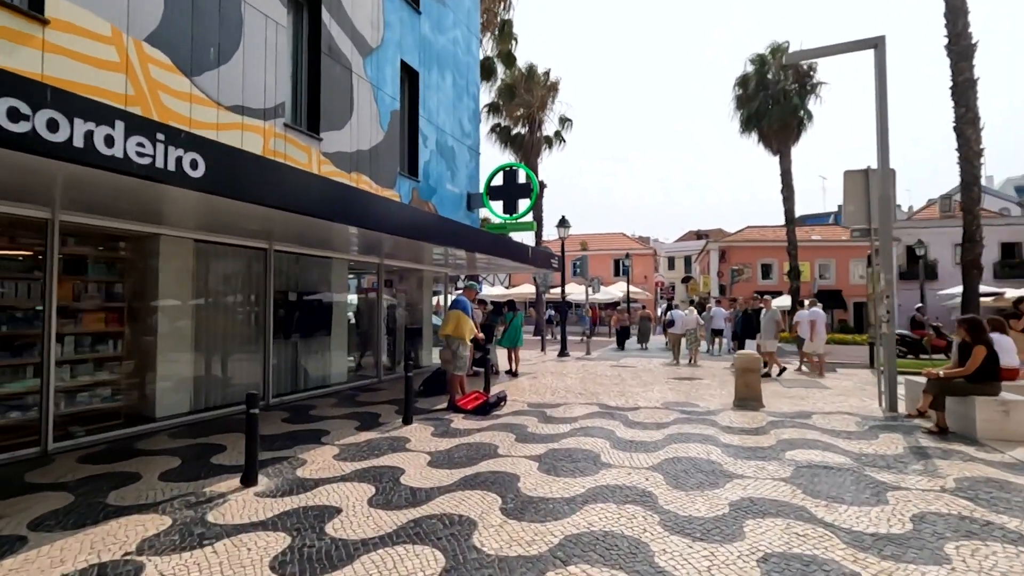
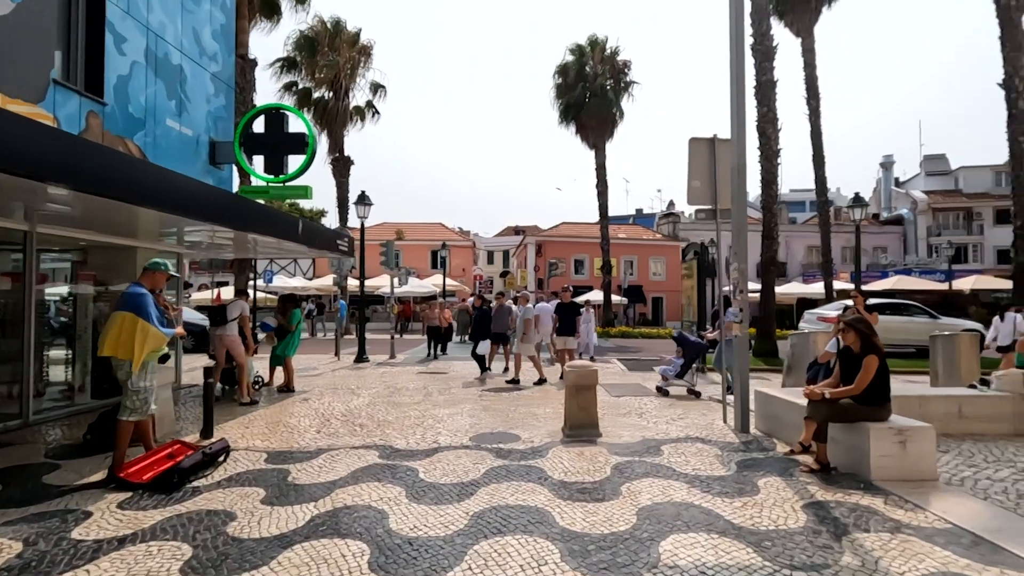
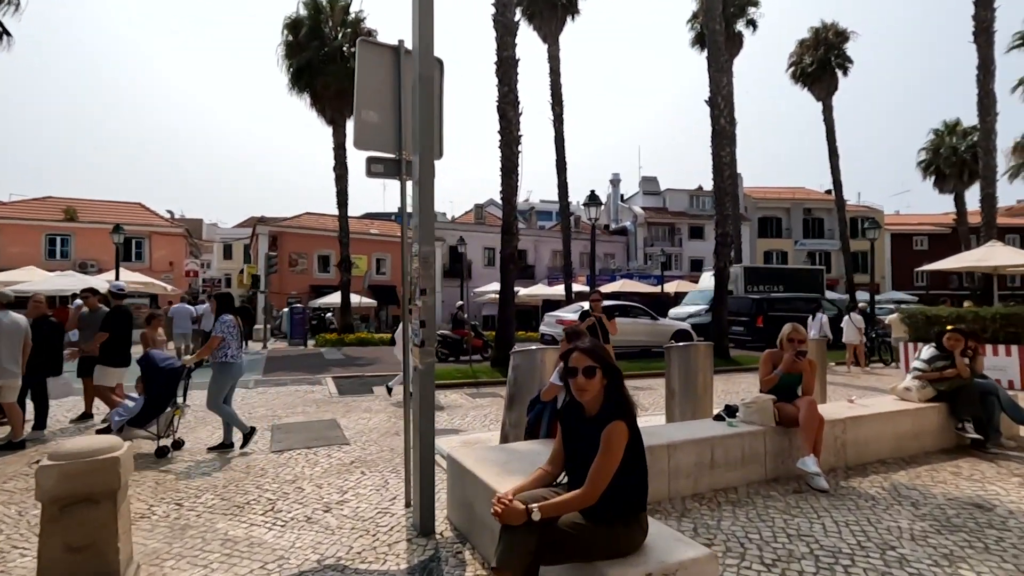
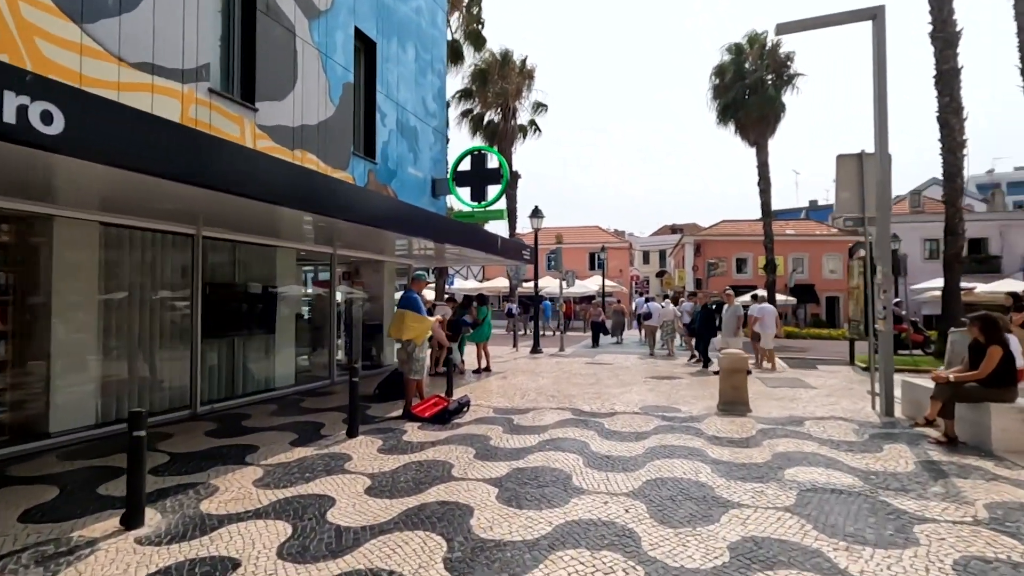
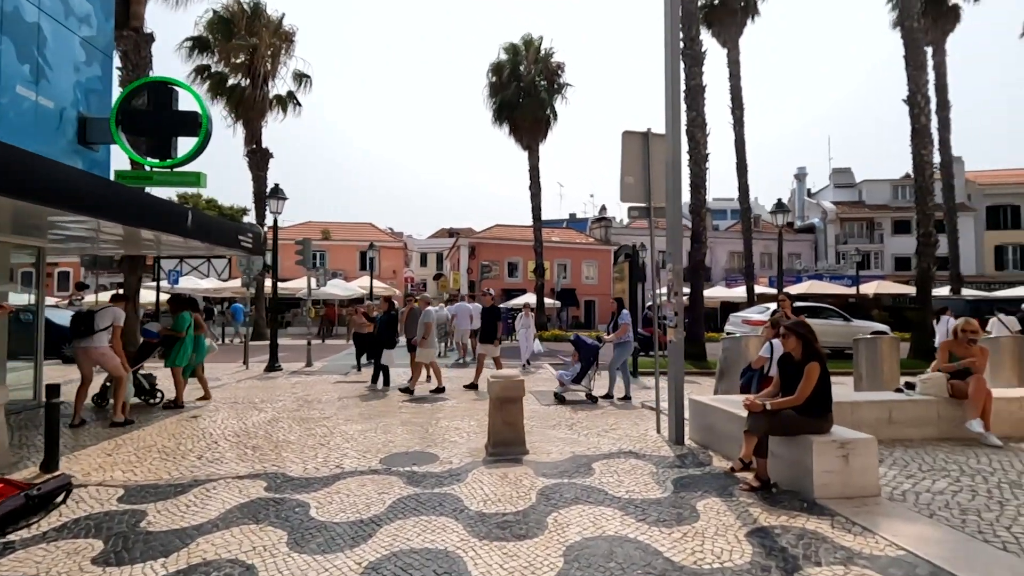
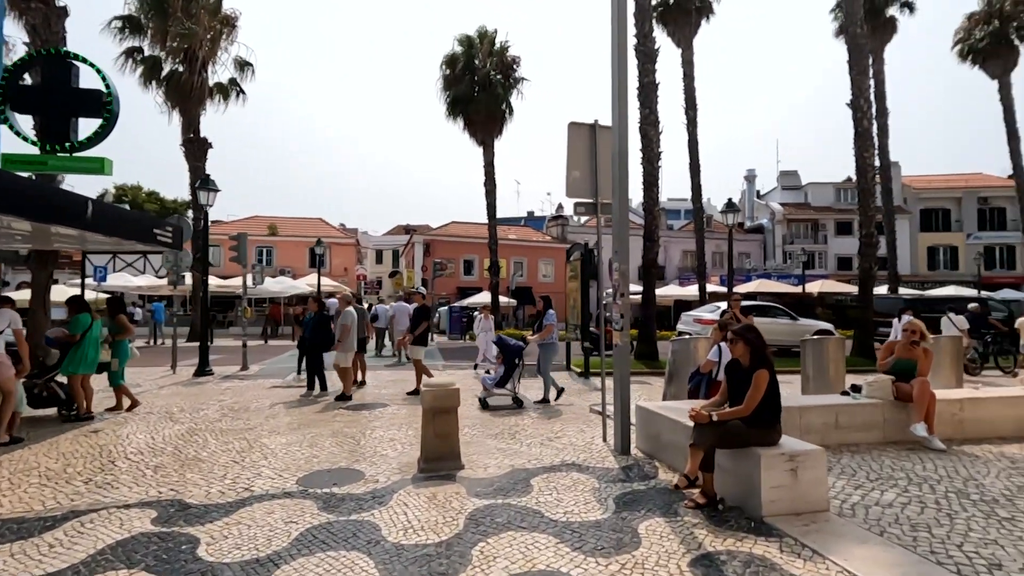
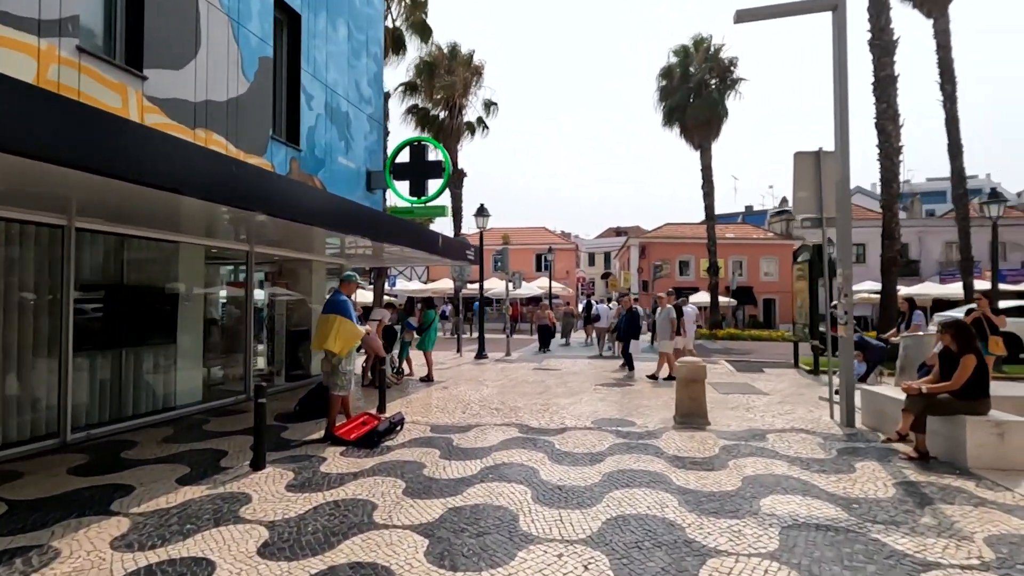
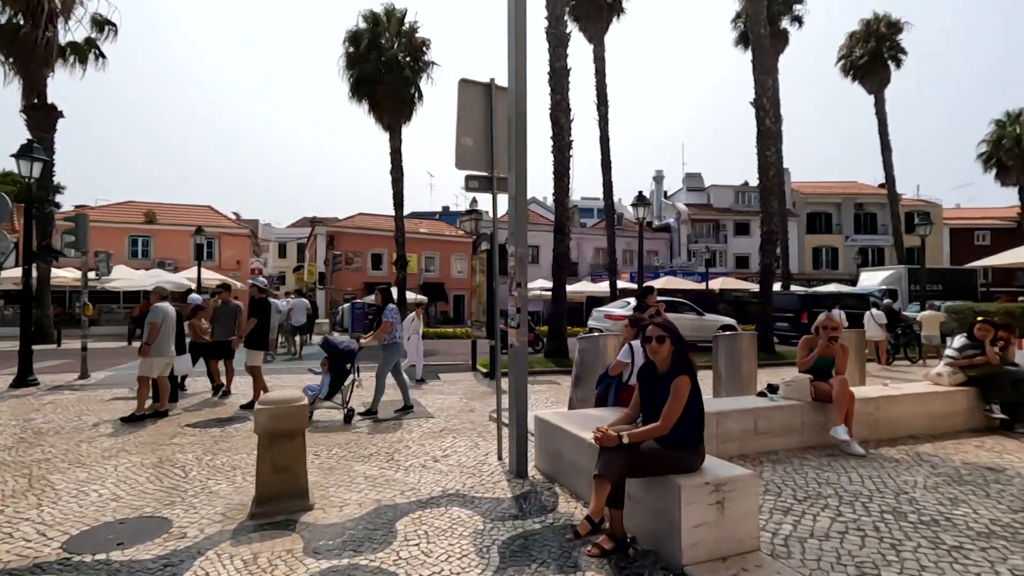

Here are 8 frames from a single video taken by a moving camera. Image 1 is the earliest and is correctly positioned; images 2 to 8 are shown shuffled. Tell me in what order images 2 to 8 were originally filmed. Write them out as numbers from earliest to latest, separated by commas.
4, 7, 2, 5, 6, 8, 3
